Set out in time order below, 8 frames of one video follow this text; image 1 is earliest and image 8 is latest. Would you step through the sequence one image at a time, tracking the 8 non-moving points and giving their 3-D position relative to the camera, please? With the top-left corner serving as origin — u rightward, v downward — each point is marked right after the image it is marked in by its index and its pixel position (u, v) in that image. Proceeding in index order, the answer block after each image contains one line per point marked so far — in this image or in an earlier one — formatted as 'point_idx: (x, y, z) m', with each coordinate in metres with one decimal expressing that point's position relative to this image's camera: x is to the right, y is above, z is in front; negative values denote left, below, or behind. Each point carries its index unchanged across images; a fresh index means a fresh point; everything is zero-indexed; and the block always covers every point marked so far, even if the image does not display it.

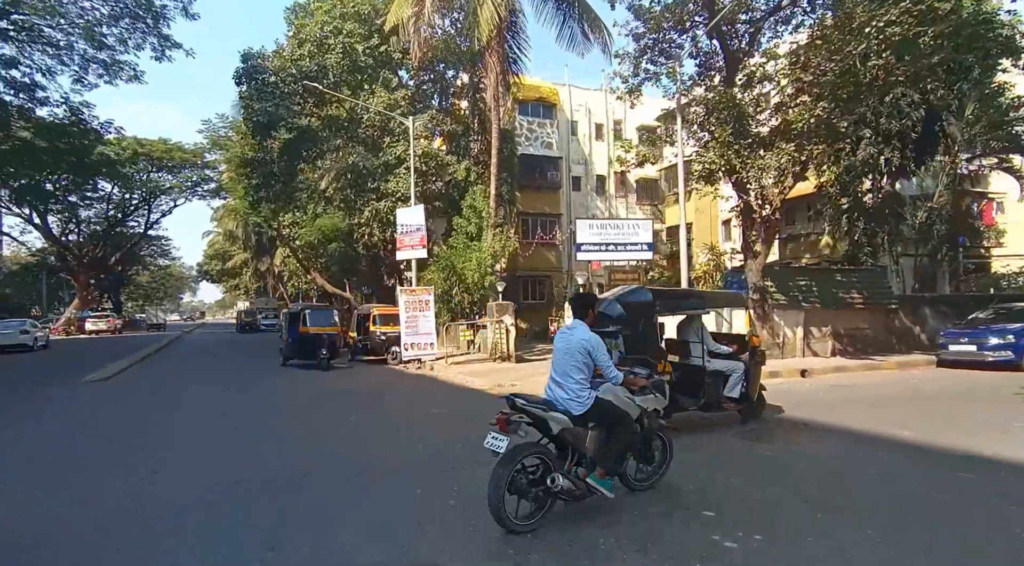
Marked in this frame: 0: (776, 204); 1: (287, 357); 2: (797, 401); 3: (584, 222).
0: (+6.6, +2.1, +17.2) m
1: (-6.1, -2.1, +19.0) m
2: (+5.3, -2.2, +13.1) m
3: (+1.7, +1.5, +16.5) m
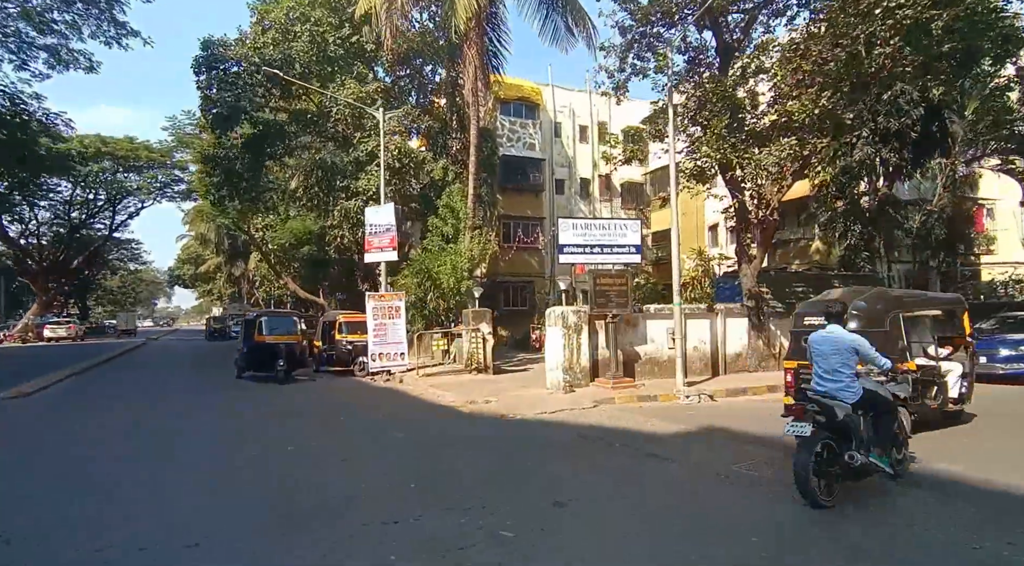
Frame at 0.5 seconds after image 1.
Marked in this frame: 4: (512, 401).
0: (+6.1, +1.9, +16.0) m
1: (-6.7, -2.2, +17.4) m
2: (+4.9, -2.3, +11.8) m
3: (+1.2, +1.4, +15.1) m
4: (0.0, -2.2, +13.4) m
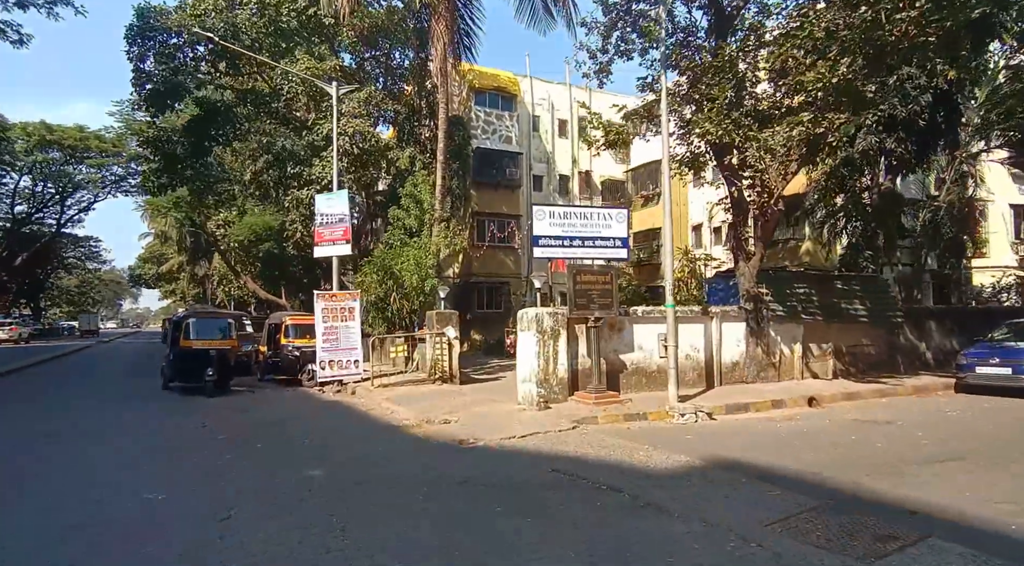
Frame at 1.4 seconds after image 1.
0: (+5.5, +1.9, +14.0) m
1: (-7.4, -2.1, +15.1) m
2: (+4.3, -2.2, +9.8) m
3: (+0.6, +1.4, +13.0) m
4: (-0.6, -2.2, +11.3) m
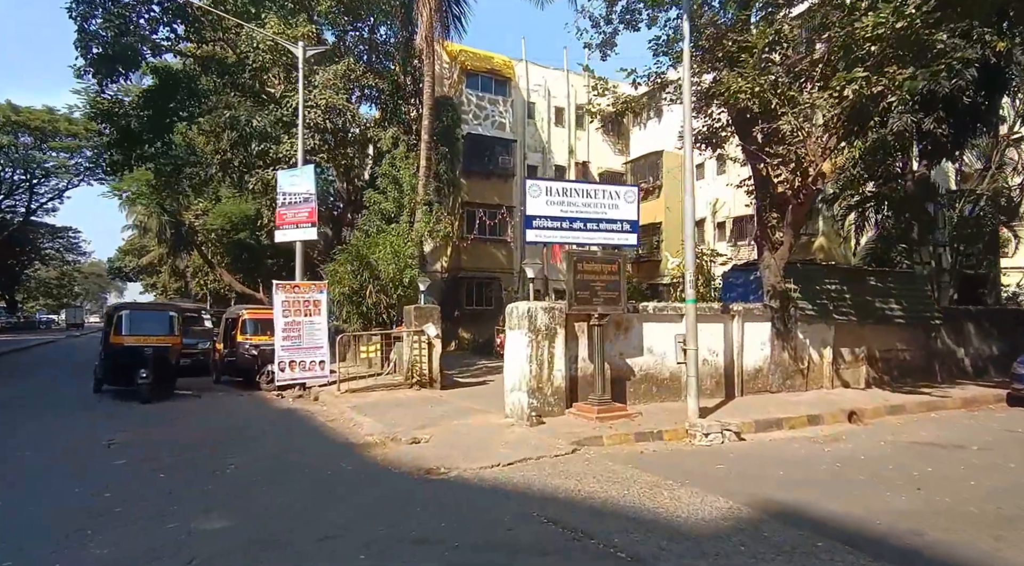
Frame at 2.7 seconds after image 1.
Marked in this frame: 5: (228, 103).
0: (+5.3, +2.0, +12.0) m
1: (-7.6, -1.8, +12.9) m
2: (+4.1, -2.1, +7.7) m
3: (+0.4, +1.6, +10.9) m
4: (-0.8, -2.0, +9.2) m
5: (-7.9, +5.0, +19.5) m
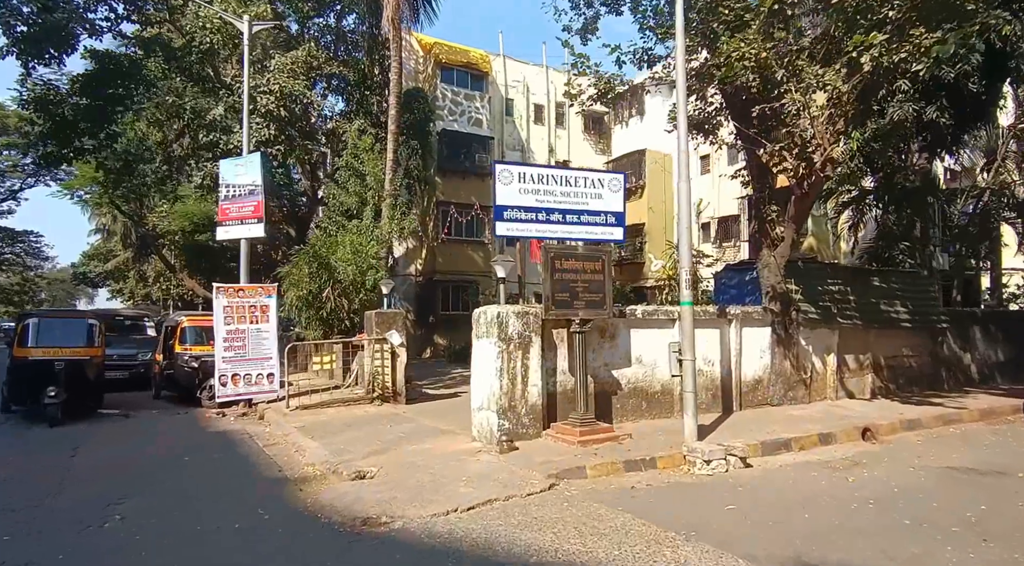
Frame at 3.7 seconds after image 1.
0: (+4.8, +2.0, +10.6) m
1: (-8.1, -1.9, +11.2) m
2: (+3.8, -2.1, +6.3) m
3: (0.0, +1.6, +9.4) m
4: (-1.2, -2.0, +7.6) m
5: (-8.5, +4.9, +17.8) m
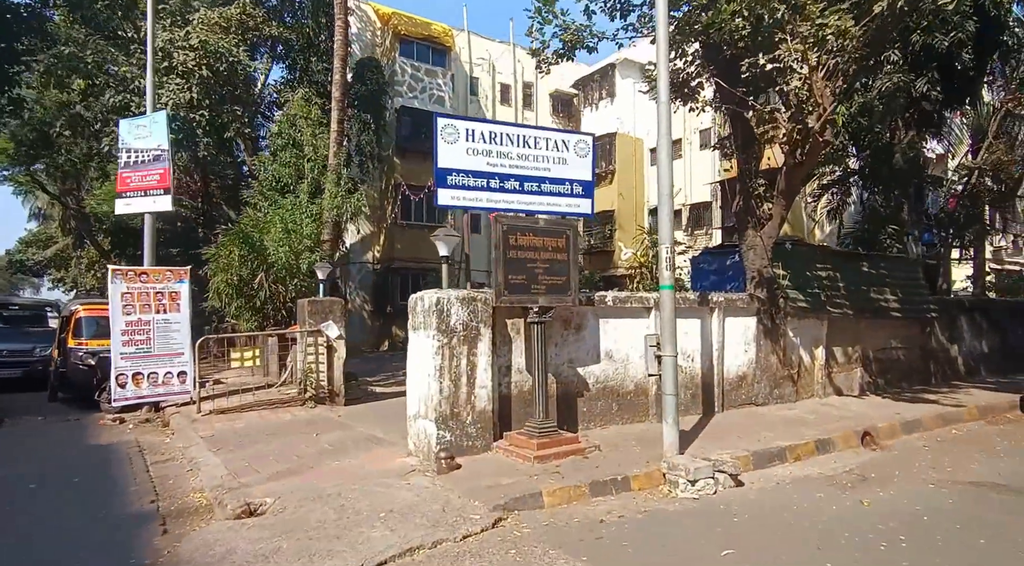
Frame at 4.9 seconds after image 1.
0: (+4.2, +2.3, +9.2) m
1: (-8.8, -1.6, +9.2) m
2: (+3.3, -1.9, +4.9) m
3: (-0.6, +1.8, +7.8) m
4: (-1.7, -1.8, +6.0) m
5: (-9.5, +5.3, +15.7) m
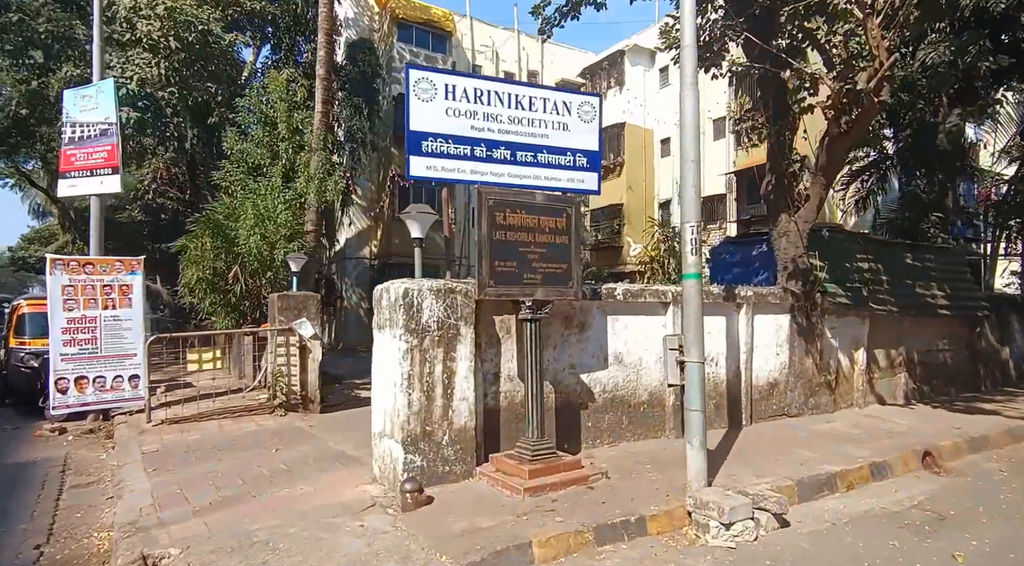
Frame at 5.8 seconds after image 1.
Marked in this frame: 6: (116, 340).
0: (+4.1, +2.4, +7.8) m
1: (-8.8, -1.5, +7.9) m
2: (+3.2, -1.8, +3.5) m
3: (-0.7, +1.9, +6.4) m
4: (-1.8, -1.7, +4.6) m
5: (-9.5, +5.4, +14.5) m
6: (-5.5, -0.8, +9.6) m
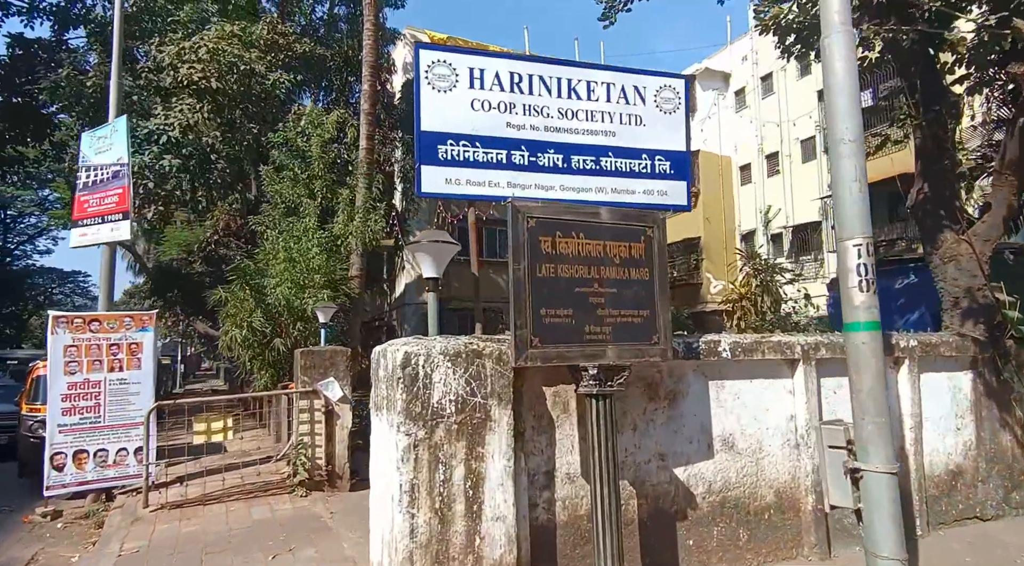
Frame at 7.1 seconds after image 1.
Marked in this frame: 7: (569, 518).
0: (+4.5, +2.1, +5.4) m
1: (-8.2, -2.2, +7.0) m
2: (+3.2, -1.9, +1.1) m
3: (-0.4, +1.5, +4.6) m
4: (-1.6, -2.0, +2.8) m
5: (-8.2, +4.3, +14.0) m
6: (-4.6, -1.5, +8.3) m
7: (+0.4, -1.5, +4.4) m
